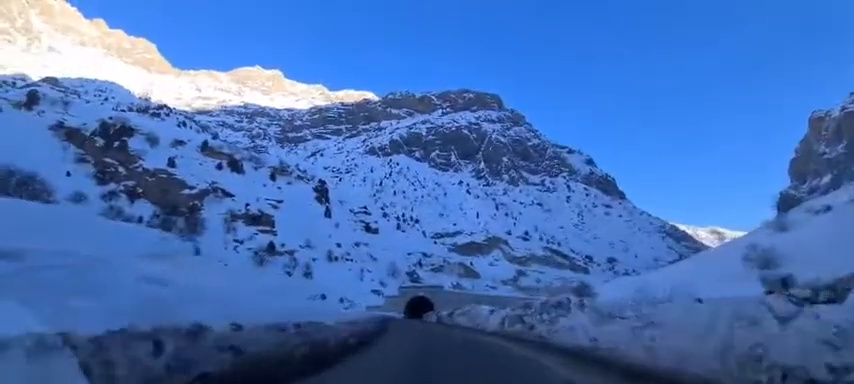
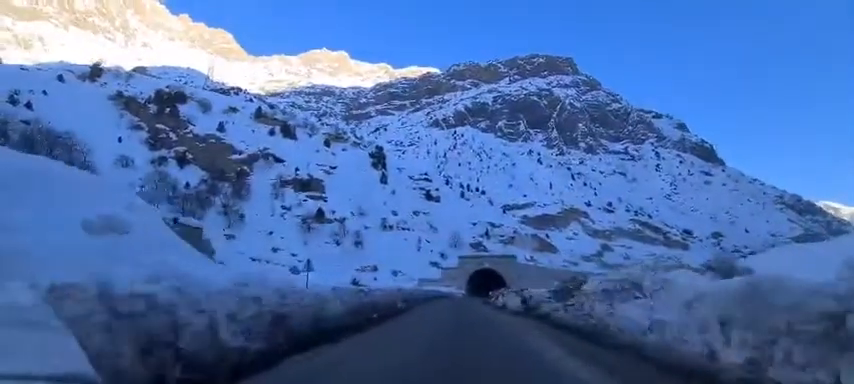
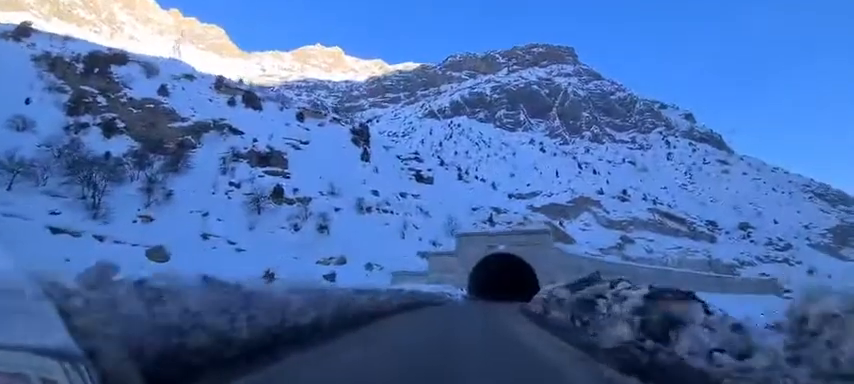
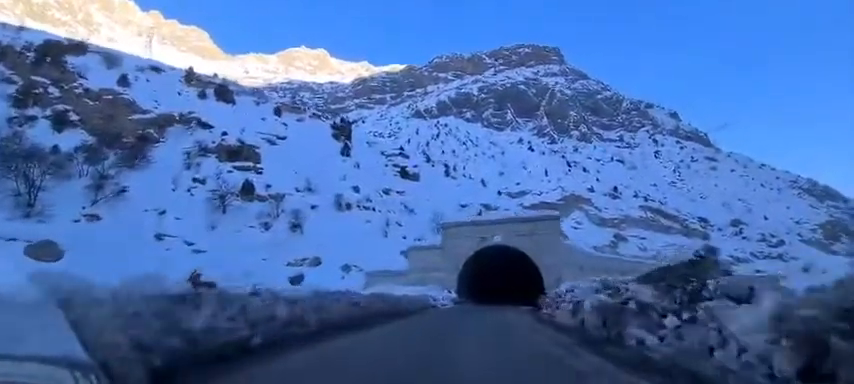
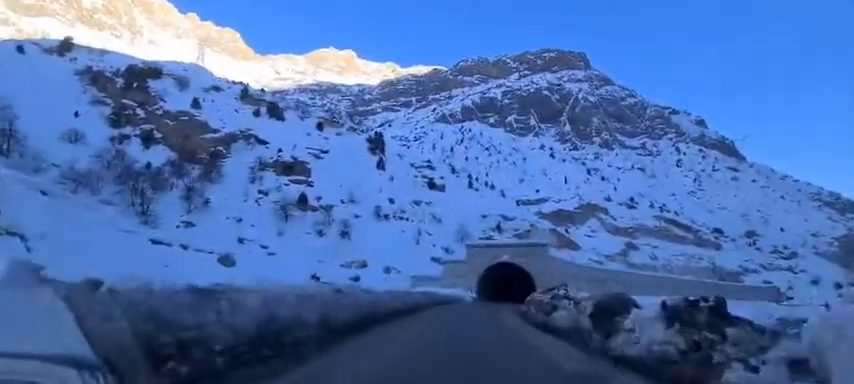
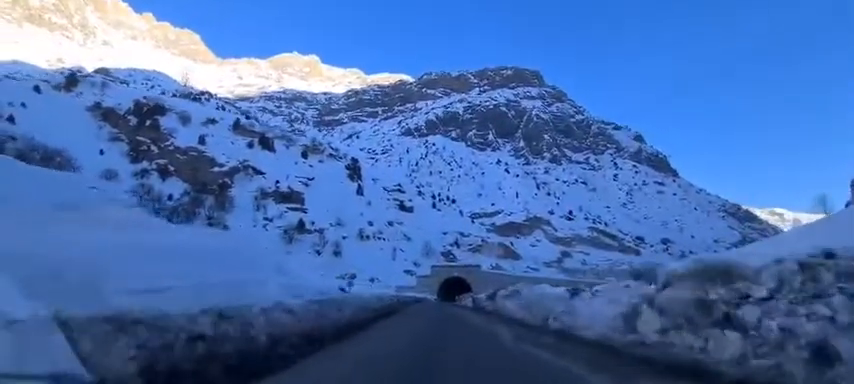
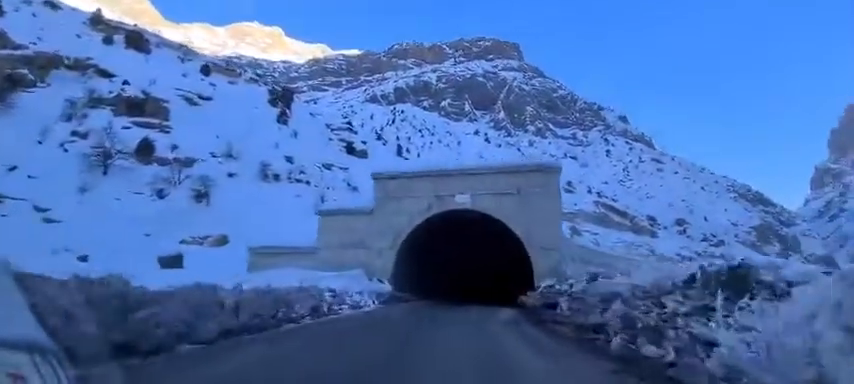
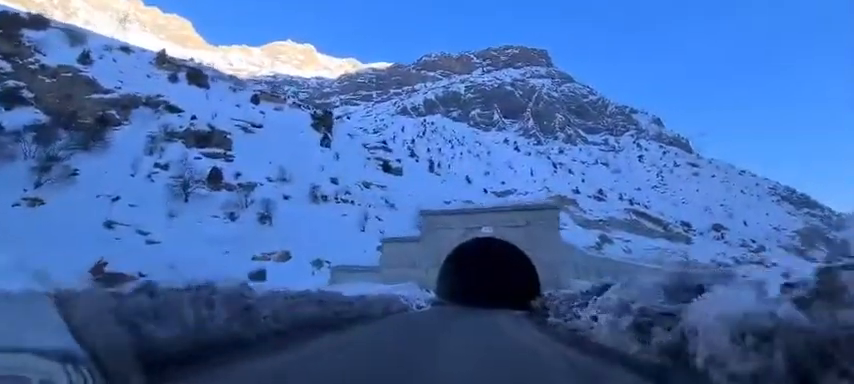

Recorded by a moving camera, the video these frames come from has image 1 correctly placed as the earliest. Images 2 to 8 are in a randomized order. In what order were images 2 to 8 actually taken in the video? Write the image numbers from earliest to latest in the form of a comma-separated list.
6, 2, 5, 3, 4, 8, 7
